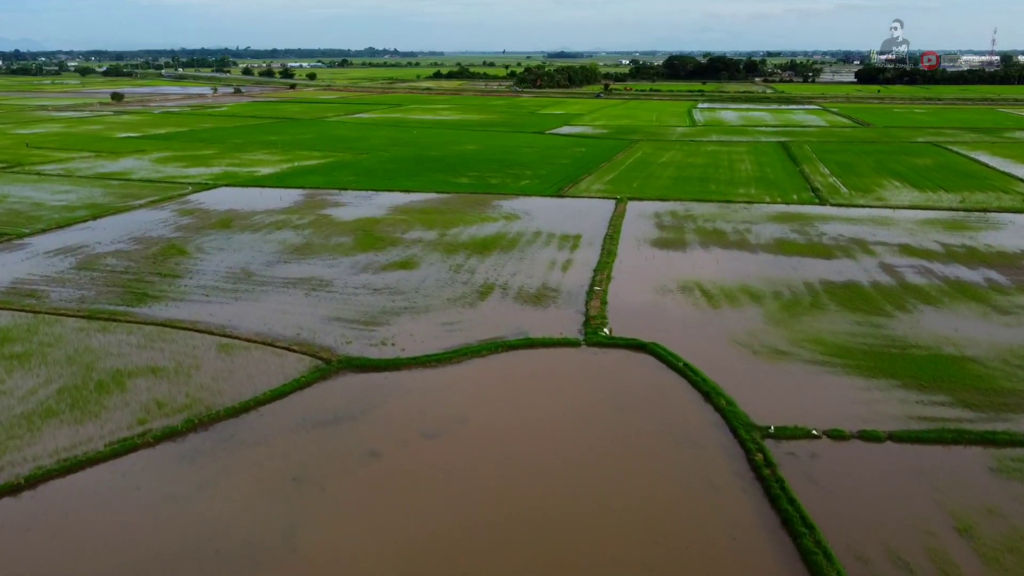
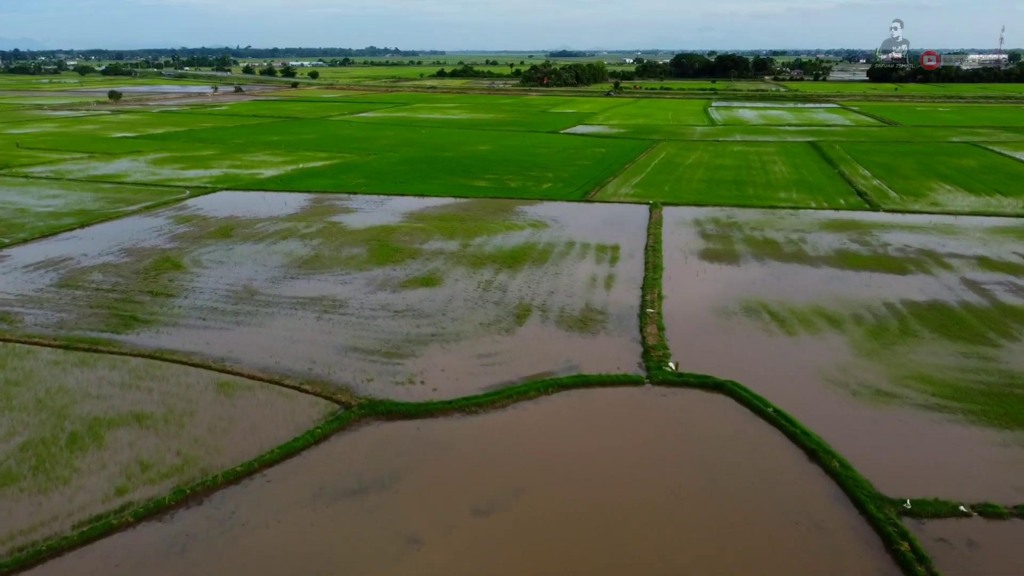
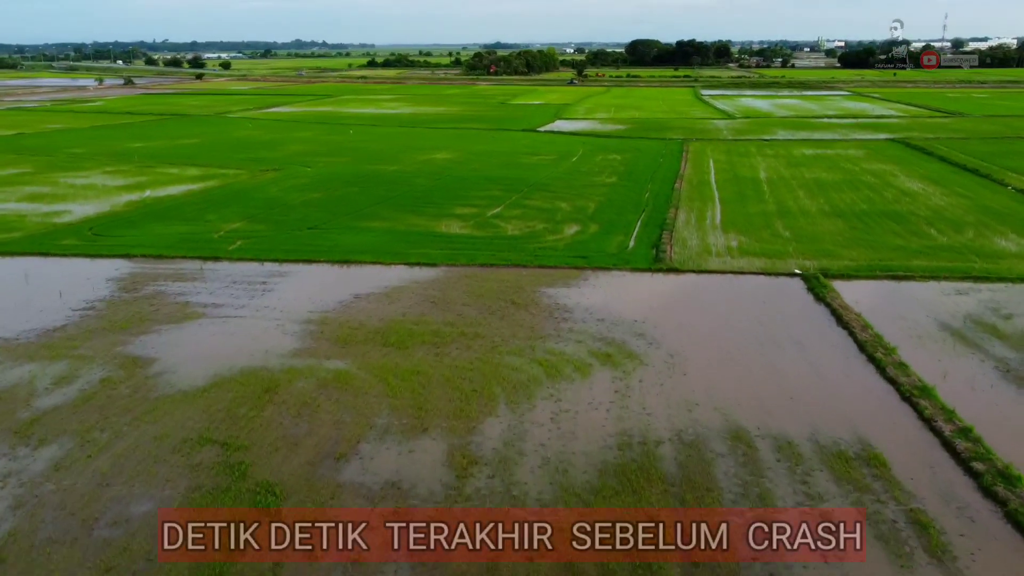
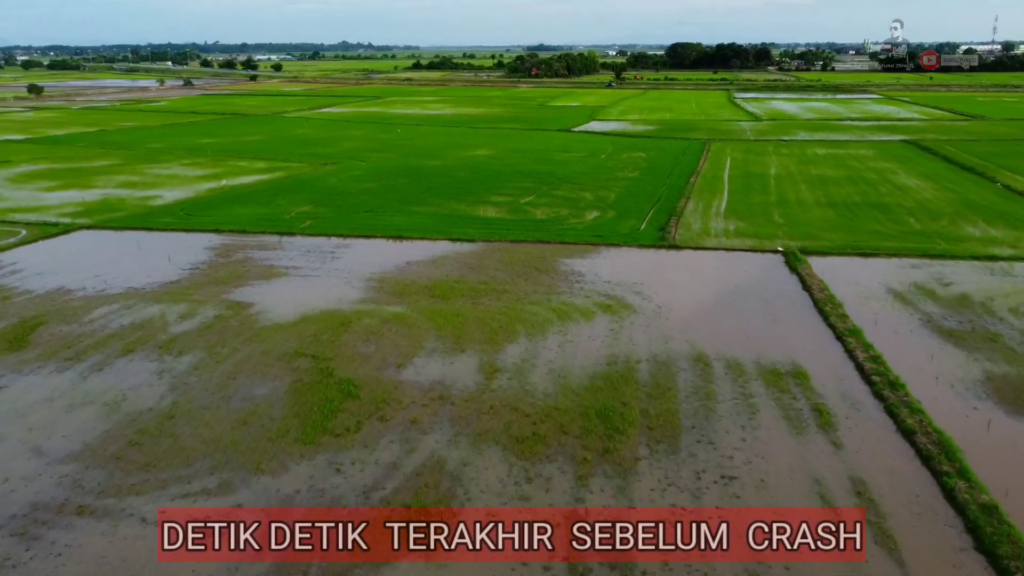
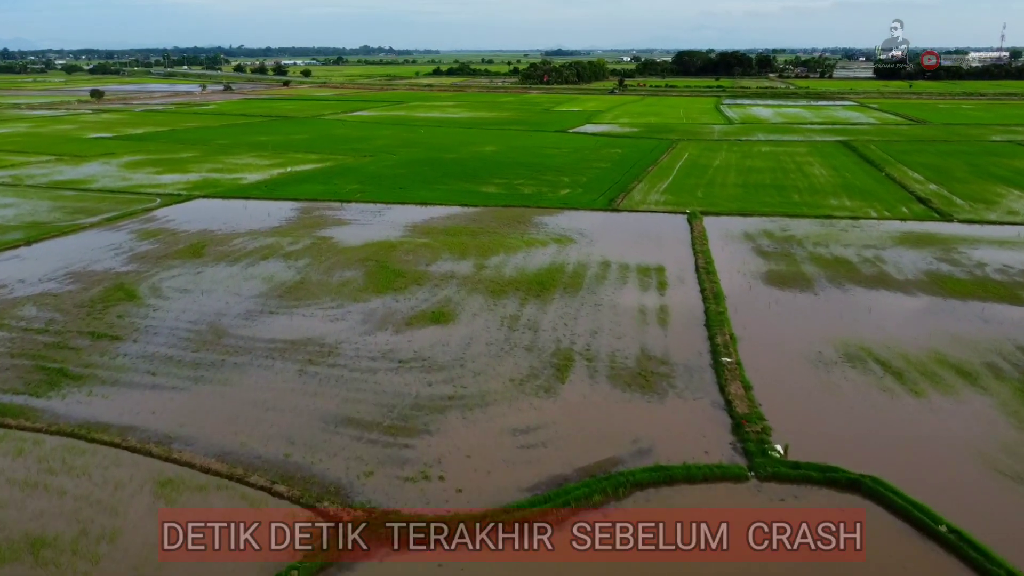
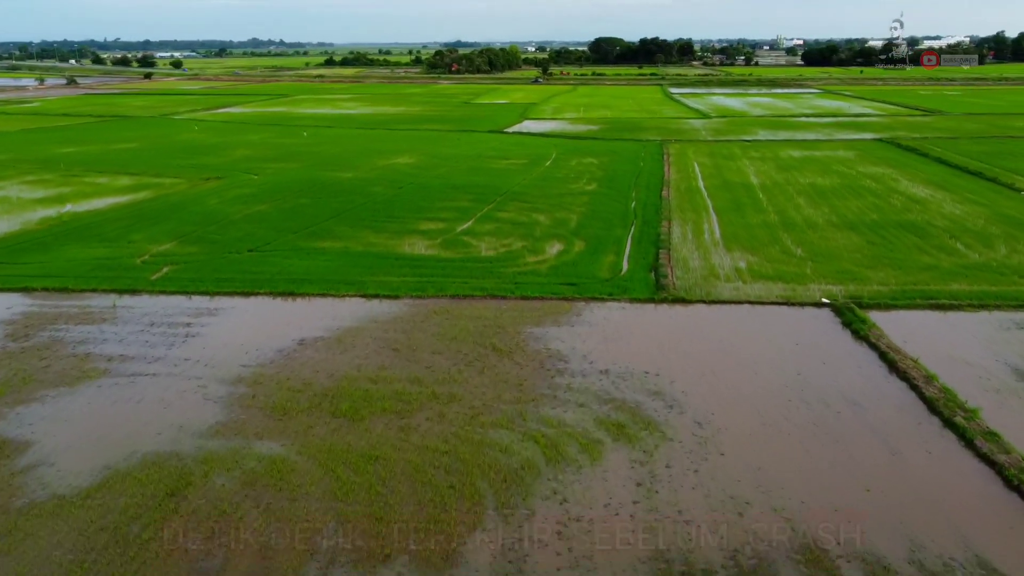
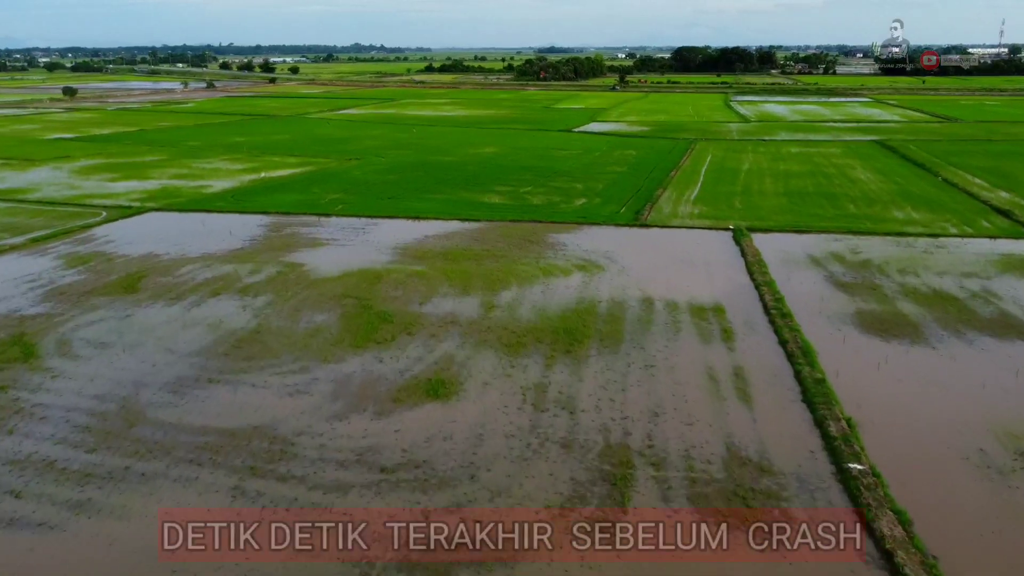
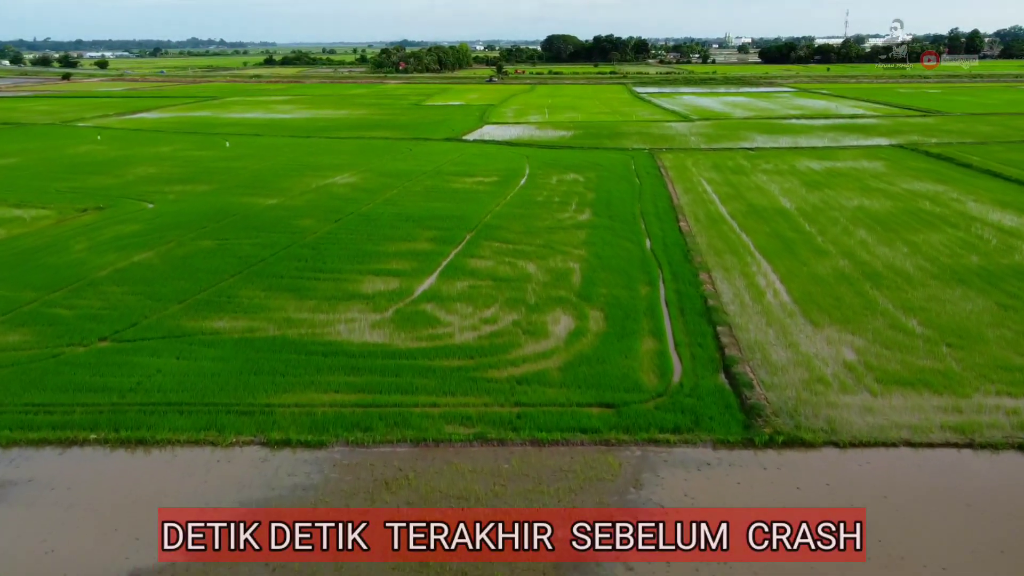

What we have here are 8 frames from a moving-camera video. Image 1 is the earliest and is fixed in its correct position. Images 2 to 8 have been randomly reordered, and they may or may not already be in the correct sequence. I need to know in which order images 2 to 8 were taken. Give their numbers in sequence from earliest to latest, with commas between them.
2, 5, 7, 4, 3, 6, 8
